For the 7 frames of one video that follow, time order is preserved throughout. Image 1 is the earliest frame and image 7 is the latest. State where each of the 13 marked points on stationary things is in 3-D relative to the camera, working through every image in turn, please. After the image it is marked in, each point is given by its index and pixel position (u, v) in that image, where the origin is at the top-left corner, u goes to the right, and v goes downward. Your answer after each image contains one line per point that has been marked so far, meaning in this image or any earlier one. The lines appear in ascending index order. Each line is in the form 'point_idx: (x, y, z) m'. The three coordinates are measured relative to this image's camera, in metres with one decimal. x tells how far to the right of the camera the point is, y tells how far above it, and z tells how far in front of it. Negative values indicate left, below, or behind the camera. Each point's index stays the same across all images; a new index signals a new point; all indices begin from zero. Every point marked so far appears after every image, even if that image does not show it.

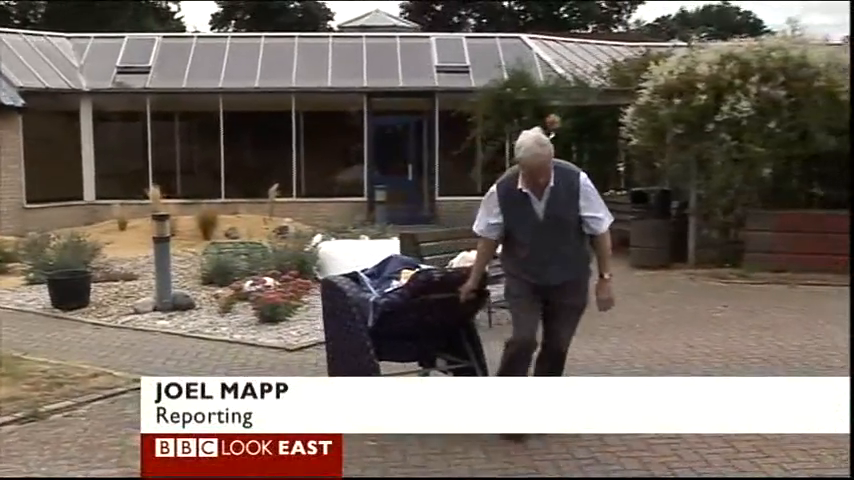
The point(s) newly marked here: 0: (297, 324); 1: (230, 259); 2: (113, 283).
0: (-1.2, -0.7, +8.1) m
1: (-2.1, -0.2, +9.8) m
2: (-3.3, -0.4, +9.7) m
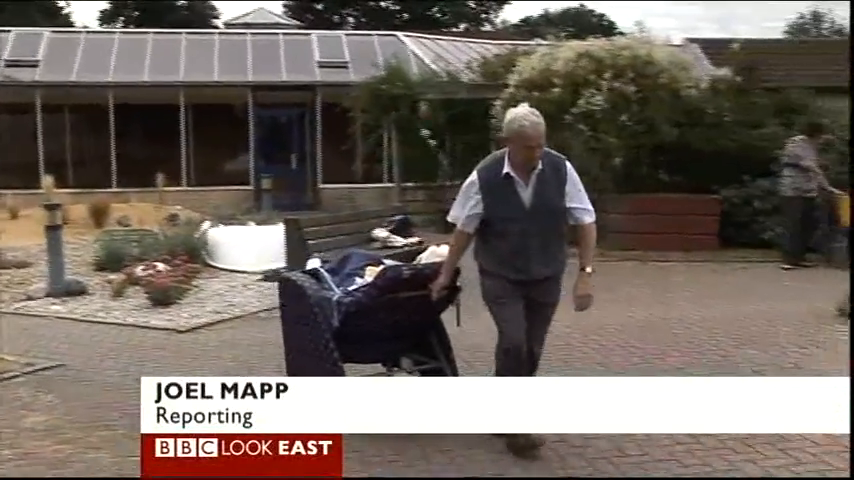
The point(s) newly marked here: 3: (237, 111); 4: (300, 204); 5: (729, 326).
0: (-2.2, -0.6, +8.5) m
1: (-3.2, -0.1, +10.1) m
2: (-4.3, -0.3, +10.0) m
3: (-3.7, +2.4, +18.3) m
4: (-2.4, +0.7, +17.6) m
5: (+2.4, -0.7, +7.7) m
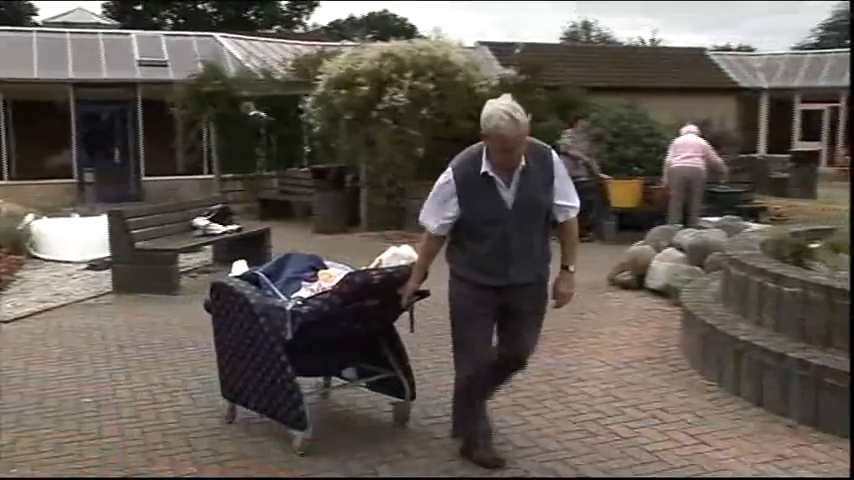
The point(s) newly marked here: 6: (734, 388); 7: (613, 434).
0: (-3.8, -0.5, +8.7) m
1: (-5.1, 0.0, +10.1) m
2: (-6.2, -0.3, +9.8) m
3: (-6.9, +2.6, +18.1) m
4: (-5.5, +0.8, +17.6) m
5: (+0.9, -0.5, +8.7) m
6: (+2.2, -1.1, +6.8) m
7: (+1.2, -1.2, +5.9) m
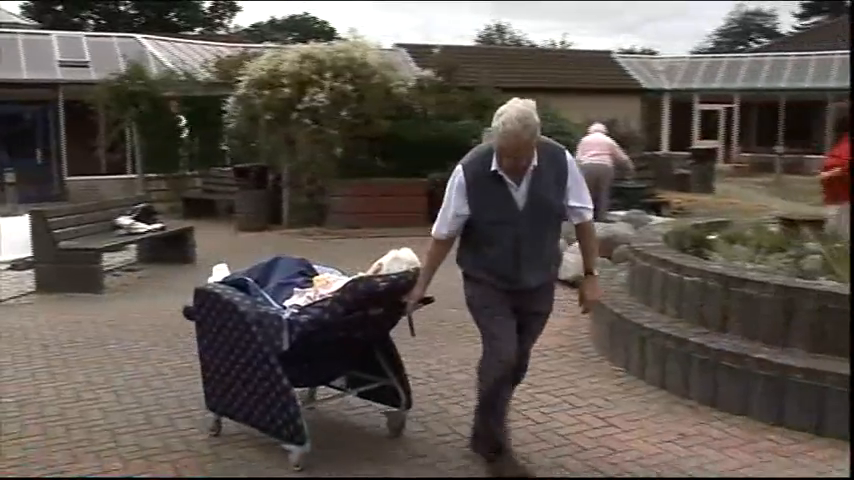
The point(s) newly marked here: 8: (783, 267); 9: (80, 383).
0: (-4.5, -0.5, +8.7) m
1: (-5.9, 0.0, +10.0) m
2: (-7.0, -0.3, +9.6) m
3: (-8.4, +2.5, +17.8) m
4: (-6.9, +0.8, +17.4) m
5: (+0.1, -0.5, +9.0) m
6: (+1.6, -1.0, +7.2) m
7: (+0.6, -1.2, +6.3) m
8: (+2.6, -0.2, +7.0) m
9: (-2.5, -1.0, +6.9) m
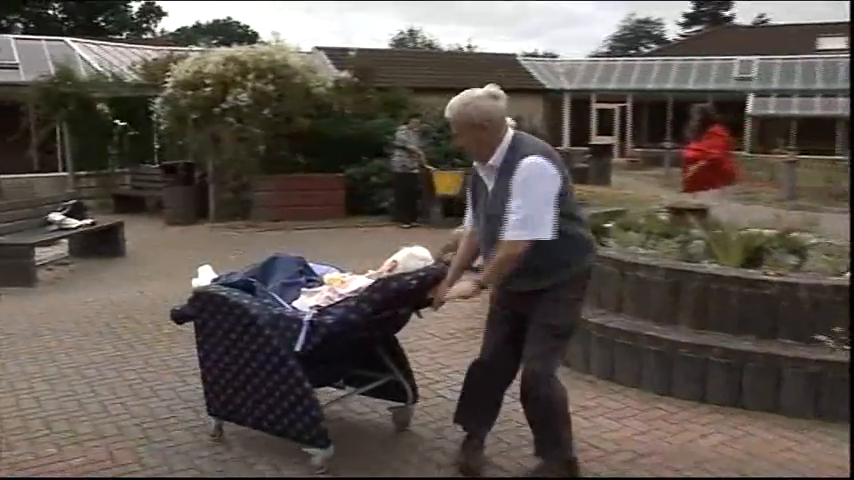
0: (-5.3, -0.5, +8.9) m
1: (-6.8, 0.0, +10.1) m
2: (-7.8, -0.3, +9.6) m
3: (-9.8, +2.5, +17.7) m
4: (-8.2, +0.8, +17.4) m
5: (-0.6, -0.4, +9.5) m
6: (+1.0, -0.9, +7.8) m
7: (+0.1, -1.1, +6.8) m
8: (+2.0, -0.1, +7.7) m
9: (-3.1, -1.0, +7.2) m
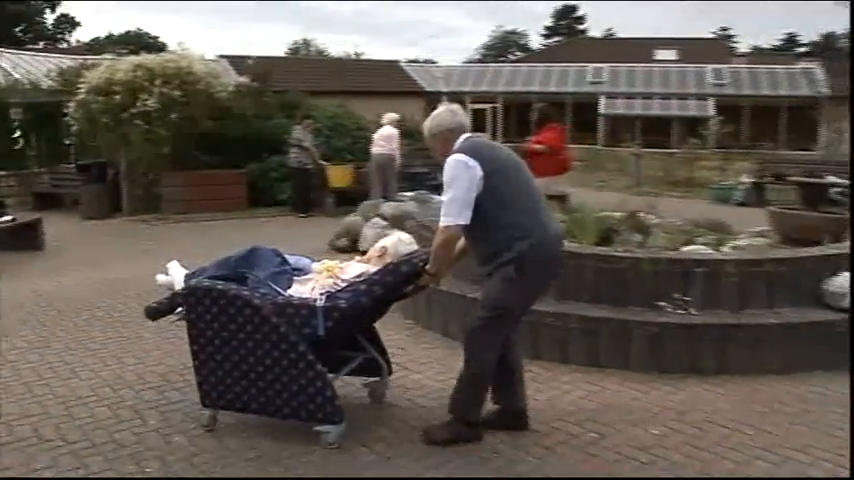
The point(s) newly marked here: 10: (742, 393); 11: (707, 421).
0: (-6.3, -0.5, +9.4) m
1: (-7.9, -0.1, +10.4) m
2: (-8.8, -0.4, +9.8) m
3: (-11.6, +2.4, +17.7) m
4: (-10.0, +0.8, +17.6) m
5: (-1.7, -0.3, +10.4) m
6: (0.0, -0.8, +8.8) m
7: (-0.8, -1.0, +7.8) m
8: (+1.0, +0.1, +8.8) m
9: (-4.0, -0.9, +7.9) m
10: (+2.3, -1.1, +7.0) m
11: (+1.9, -1.2, +6.3) m
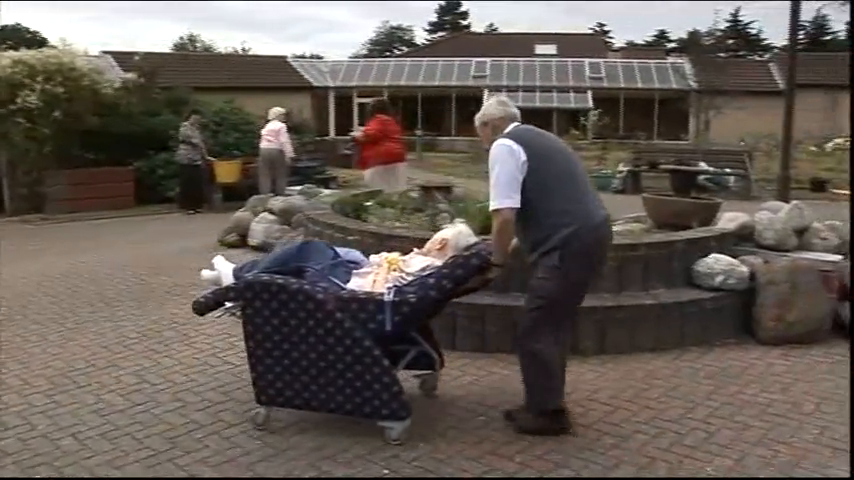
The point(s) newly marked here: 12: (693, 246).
0: (-7.3, -0.6, +8.8) m
1: (-9.0, -0.2, +9.7) m
2: (-9.9, -0.5, +9.1) m
3: (-13.5, +2.3, +16.6) m
4: (-11.9, +0.6, +16.7) m
5: (-2.9, -0.3, +10.3) m
6: (-1.0, -0.7, +8.9) m
7: (-1.7, -0.9, +7.8) m
8: (0.0, +0.1, +9.0) m
9: (-4.9, -1.0, +7.6) m
10: (+1.5, -1.0, +7.3) m
11: (+1.1, -1.1, +6.6) m
12: (+2.3, -0.1, +8.3) m
